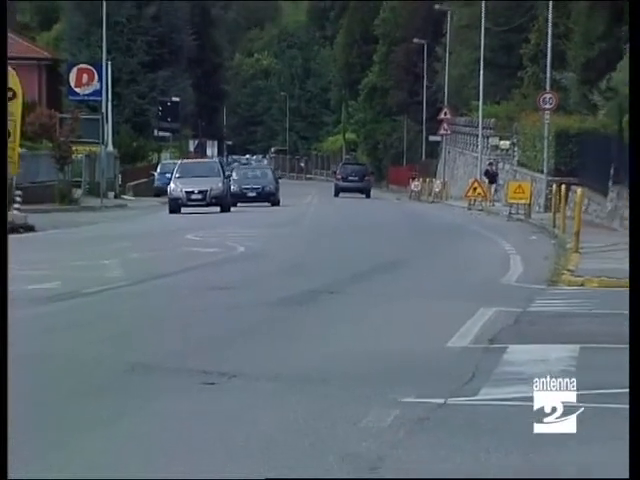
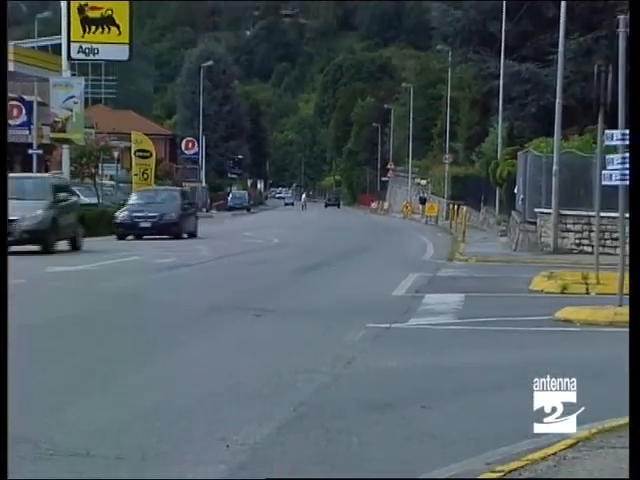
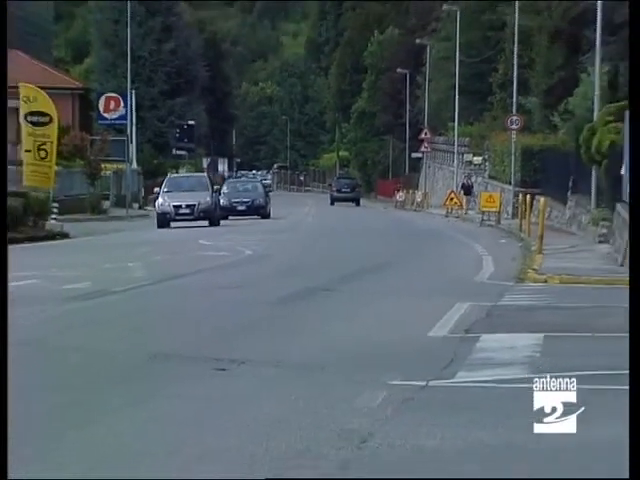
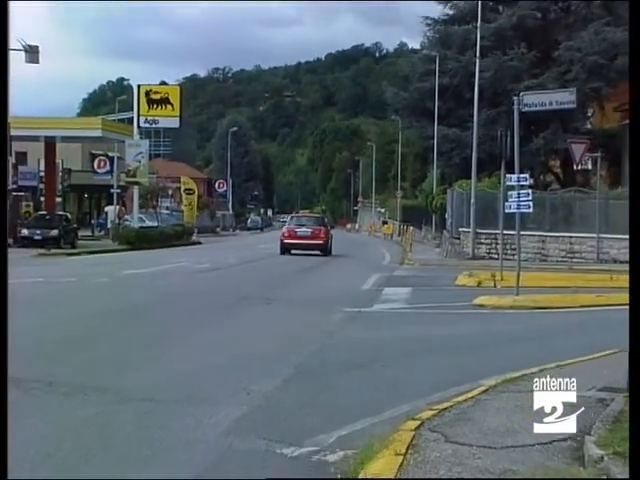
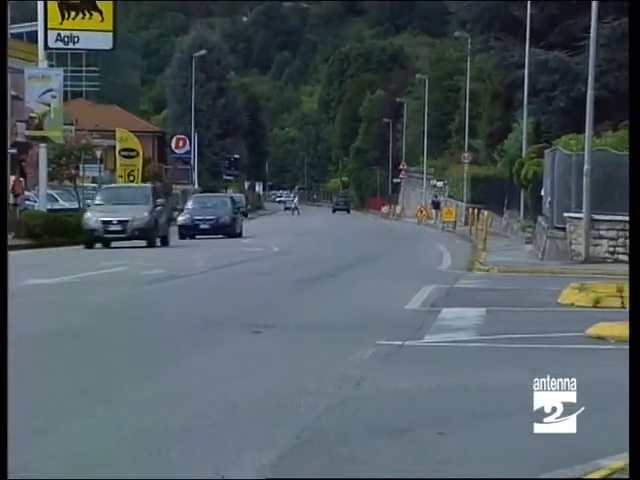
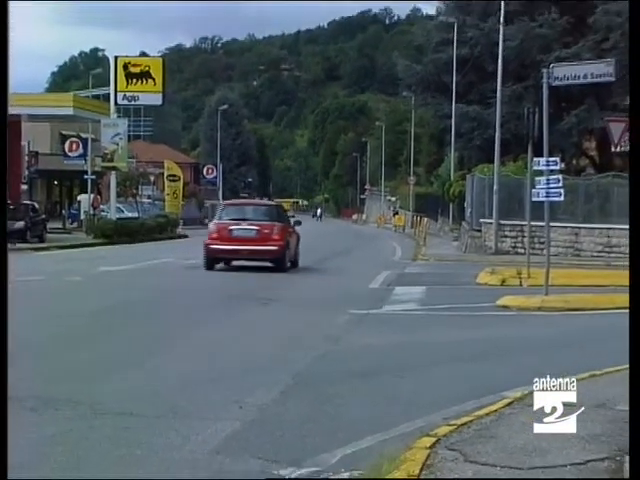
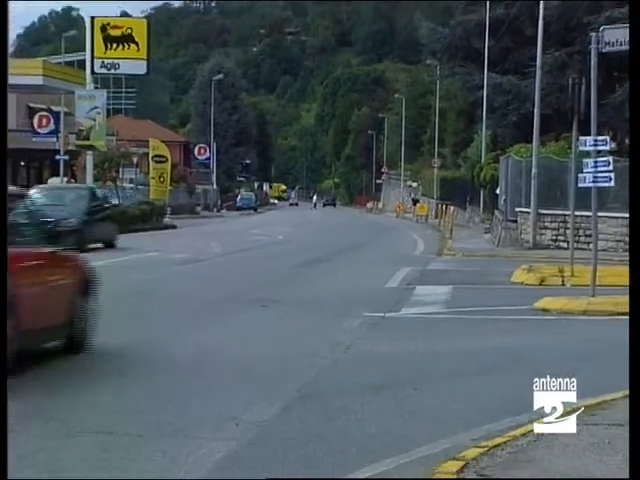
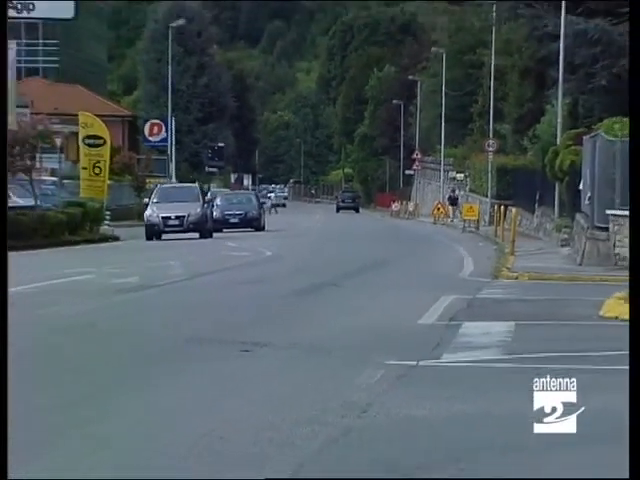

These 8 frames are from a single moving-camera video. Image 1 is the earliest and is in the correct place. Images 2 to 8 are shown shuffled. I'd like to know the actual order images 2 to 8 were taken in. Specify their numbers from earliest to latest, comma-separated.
3, 8, 5, 2, 7, 6, 4
